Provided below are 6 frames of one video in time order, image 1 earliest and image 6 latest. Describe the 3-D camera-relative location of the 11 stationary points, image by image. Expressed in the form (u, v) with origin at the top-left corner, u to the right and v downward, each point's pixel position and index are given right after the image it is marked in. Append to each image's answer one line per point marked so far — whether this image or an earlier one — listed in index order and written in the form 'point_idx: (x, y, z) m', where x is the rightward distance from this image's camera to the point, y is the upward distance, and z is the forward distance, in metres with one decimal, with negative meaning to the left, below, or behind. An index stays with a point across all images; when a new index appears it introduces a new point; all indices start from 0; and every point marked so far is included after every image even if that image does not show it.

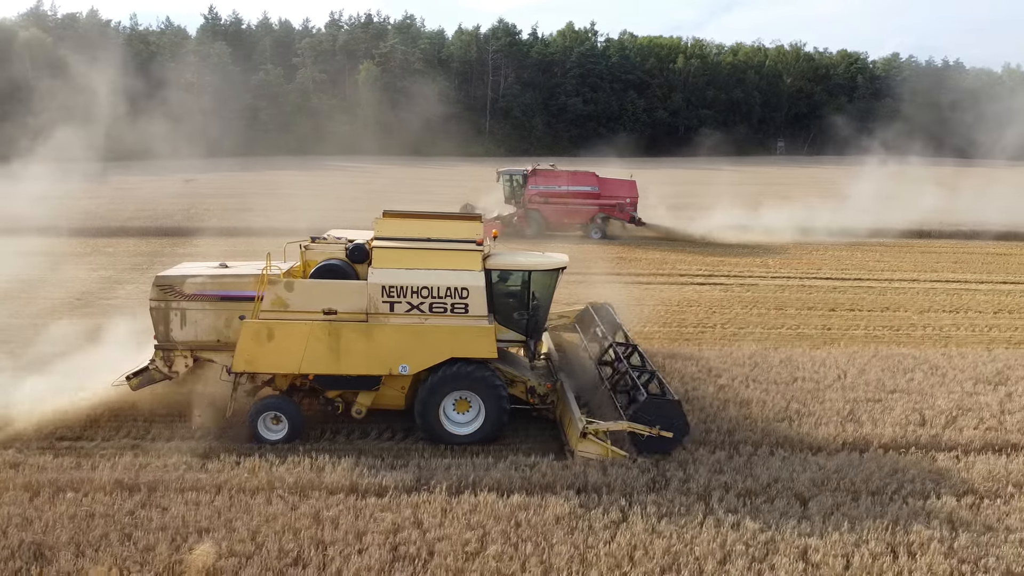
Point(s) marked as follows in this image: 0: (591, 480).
0: (+0.5, -1.2, +4.9) m
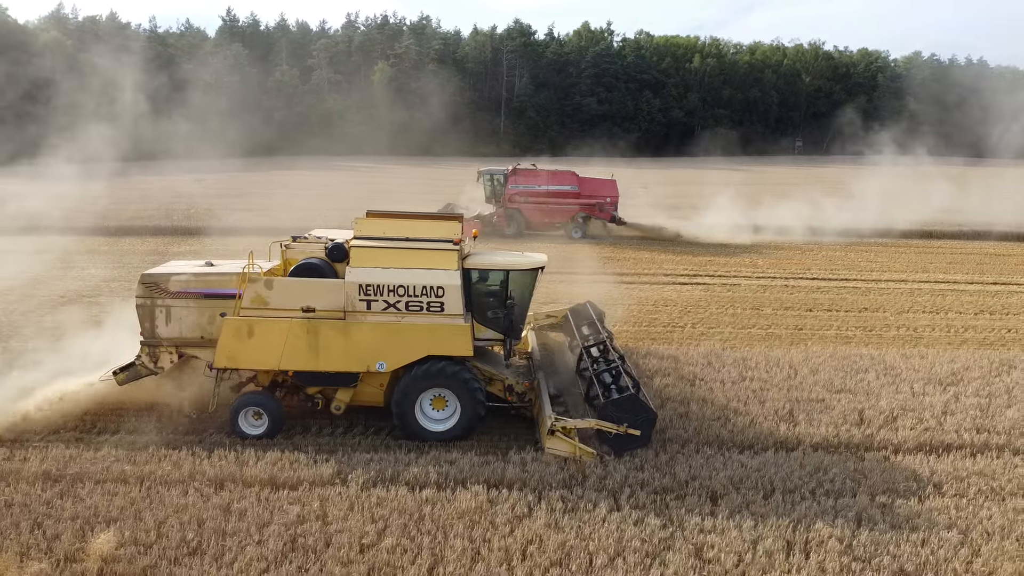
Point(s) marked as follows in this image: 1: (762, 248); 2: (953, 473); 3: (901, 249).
0: (0.0, -1.2, +5.0) m
1: (+5.1, +0.9, +16.8) m
2: (+2.8, -1.2, +5.2) m
3: (+8.5, +0.9, +17.7) m
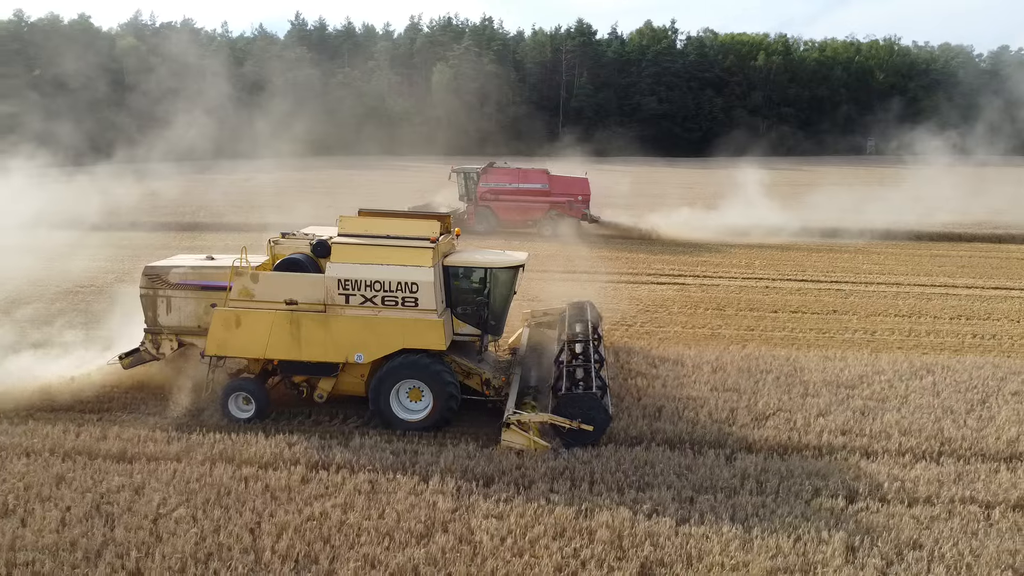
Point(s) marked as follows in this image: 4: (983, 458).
0: (-1.1, -1.1, +5.2) m
1: (+5.1, +0.8, +16.5) m
2: (+1.7, -1.2, +5.2) m
3: (+8.6, +0.8, +17.1) m
4: (+3.2, -1.2, +5.5) m
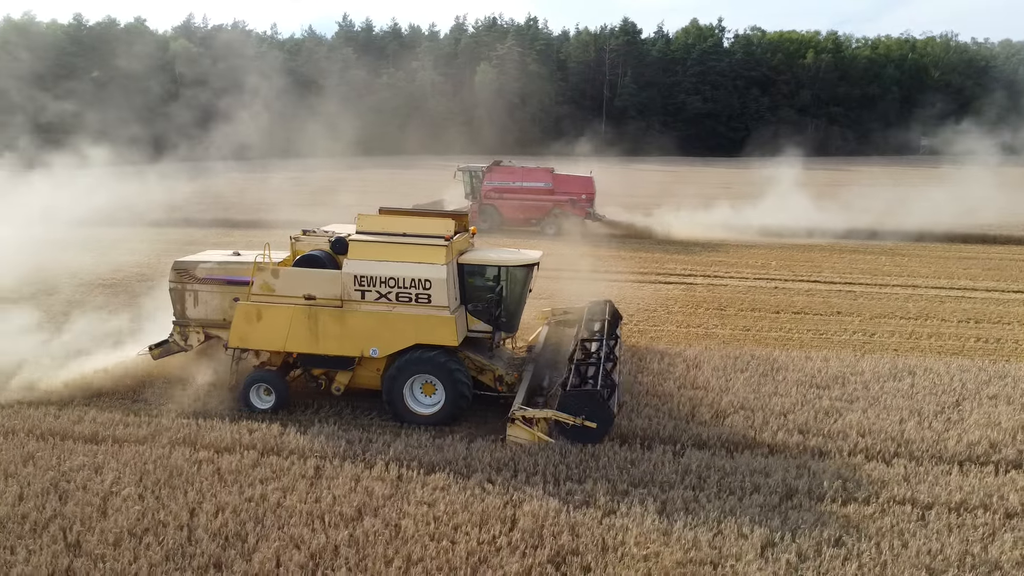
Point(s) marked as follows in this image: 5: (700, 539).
0: (-1.5, -1.1, +5.4) m
1: (+5.5, +0.8, +16.3) m
2: (+1.4, -1.2, +5.2) m
3: (+9.0, +0.7, +16.7) m
4: (+2.8, -1.2, +5.4) m
5: (+1.0, -1.3, +4.3) m
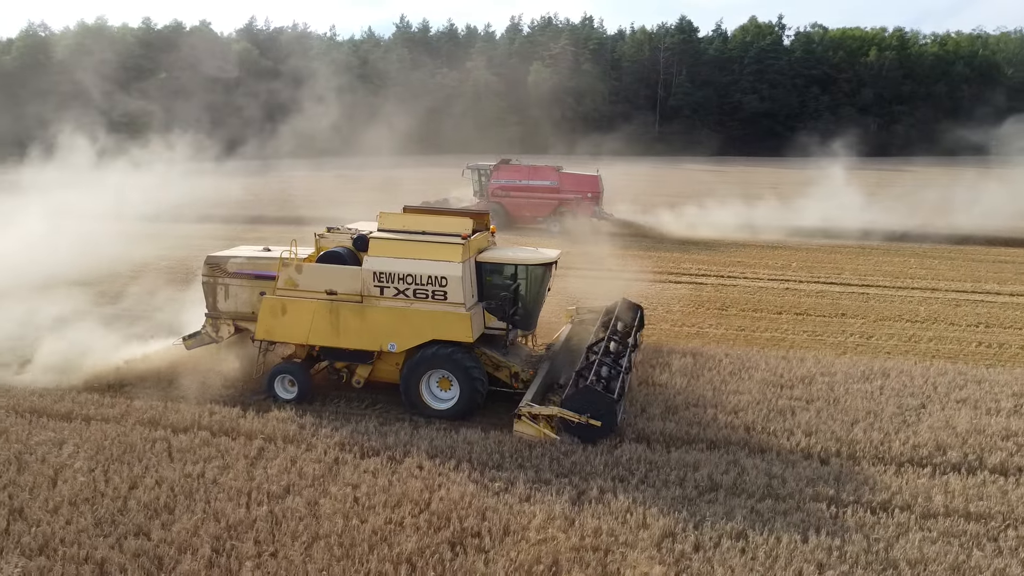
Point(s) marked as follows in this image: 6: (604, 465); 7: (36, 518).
0: (-1.9, -1.0, +5.7) m
1: (+5.9, +0.8, +16.0) m
2: (+0.9, -1.1, +5.3) m
3: (+9.4, +0.7, +16.1) m
4: (+2.4, -1.2, +5.4) m
5: (+0.5, -1.3, +4.4) m
6: (+0.6, -1.1, +5.2) m
7: (-2.6, -1.3, +4.4) m
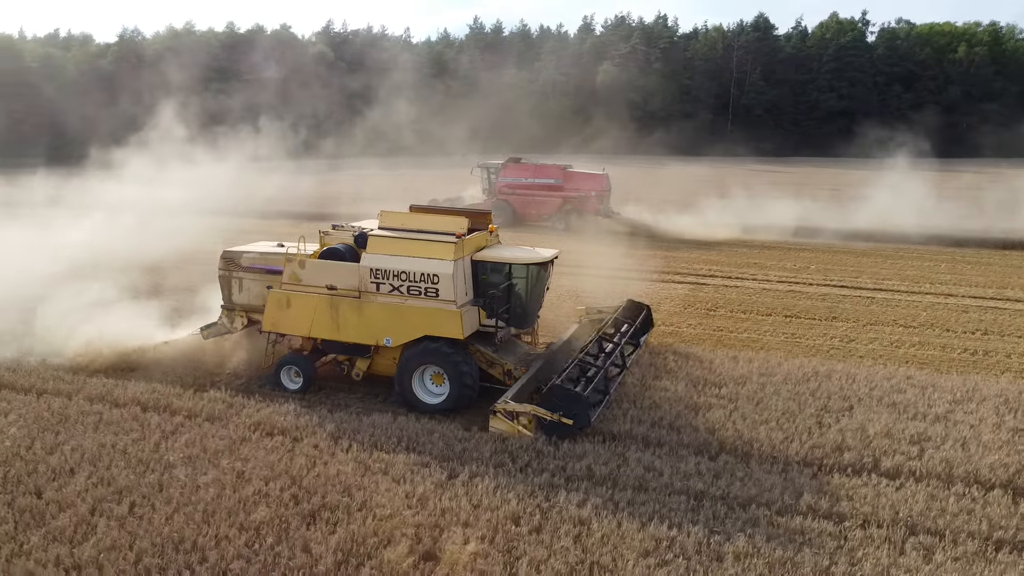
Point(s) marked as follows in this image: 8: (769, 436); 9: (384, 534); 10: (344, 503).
0: (-2.5, -0.9, +6.2) m
1: (+6.3, +0.7, +15.6) m
2: (+0.2, -1.1, +5.4) m
3: (+9.8, +0.5, +15.4) m
4: (+1.7, -1.1, +5.4) m
5: (-0.3, -1.2, +4.6) m
6: (-0.1, -1.1, +5.4) m
7: (-3.4, -1.1, +4.9) m
8: (+1.8, -1.0, +5.7) m
9: (-0.7, -1.3, +4.3) m
10: (-1.0, -1.2, +4.6) m
